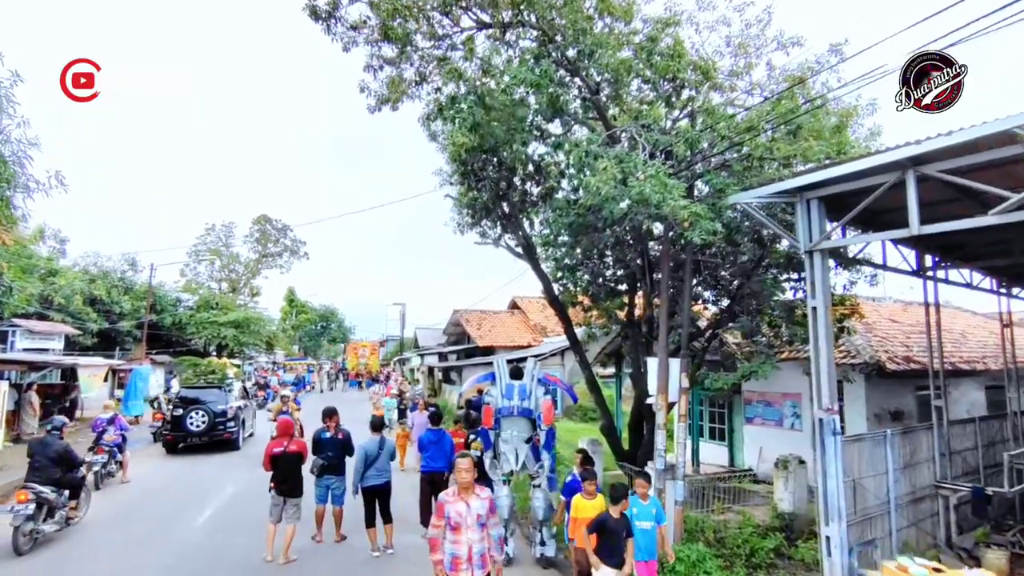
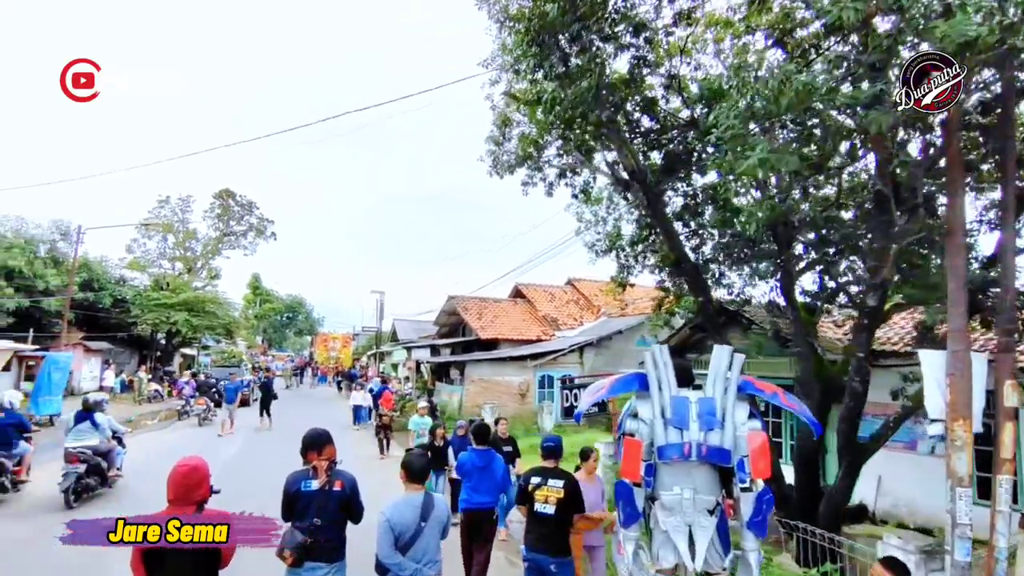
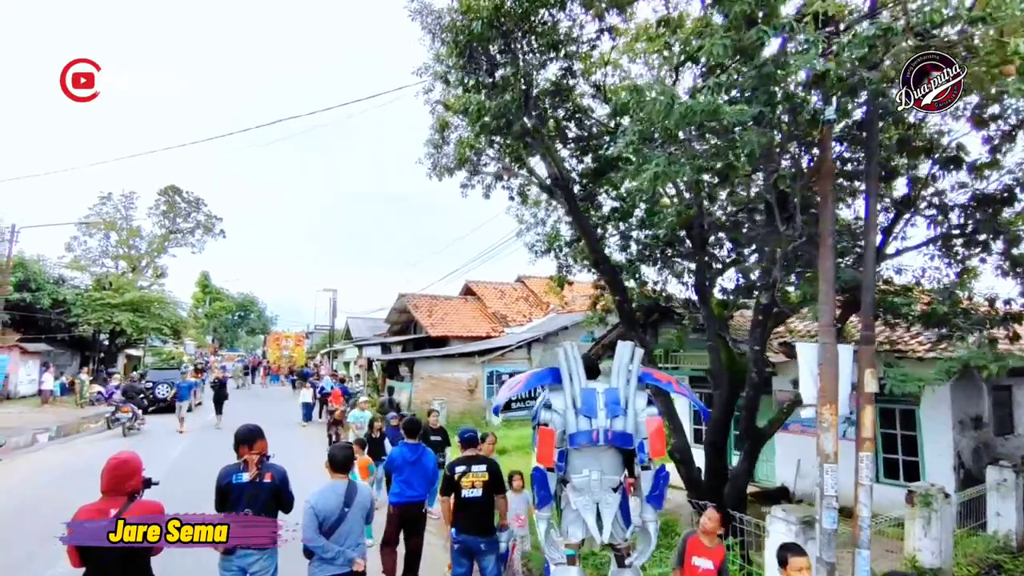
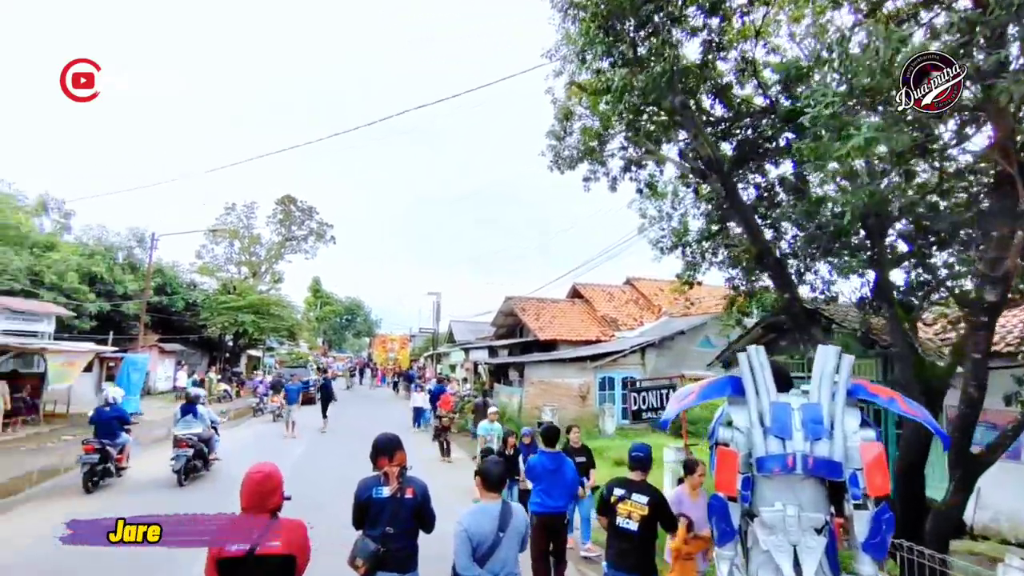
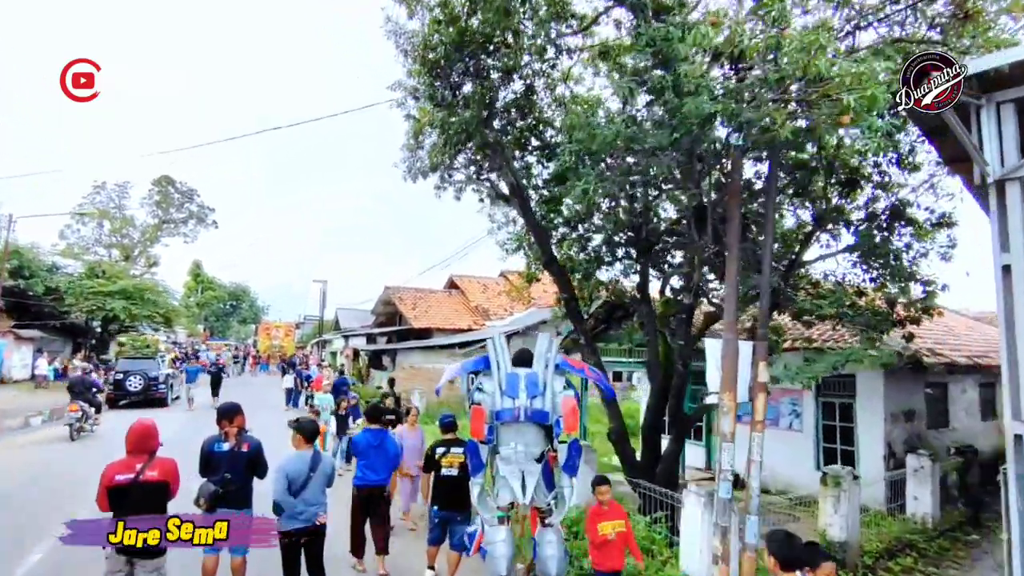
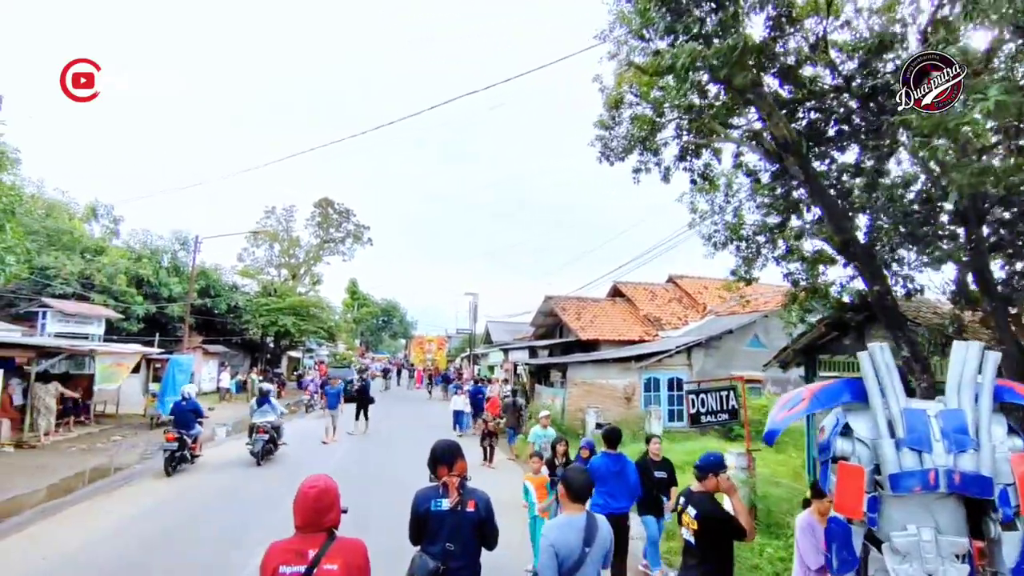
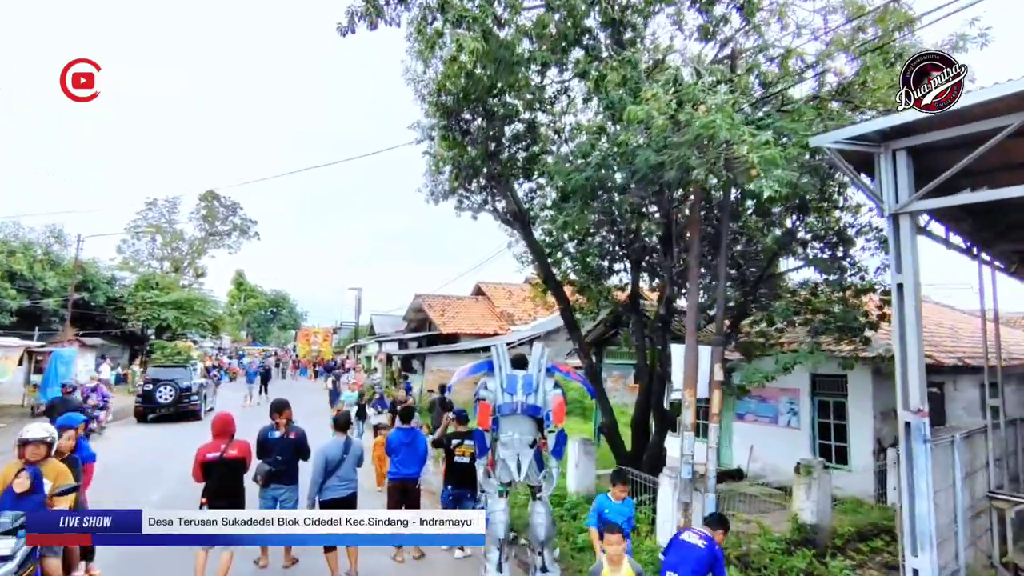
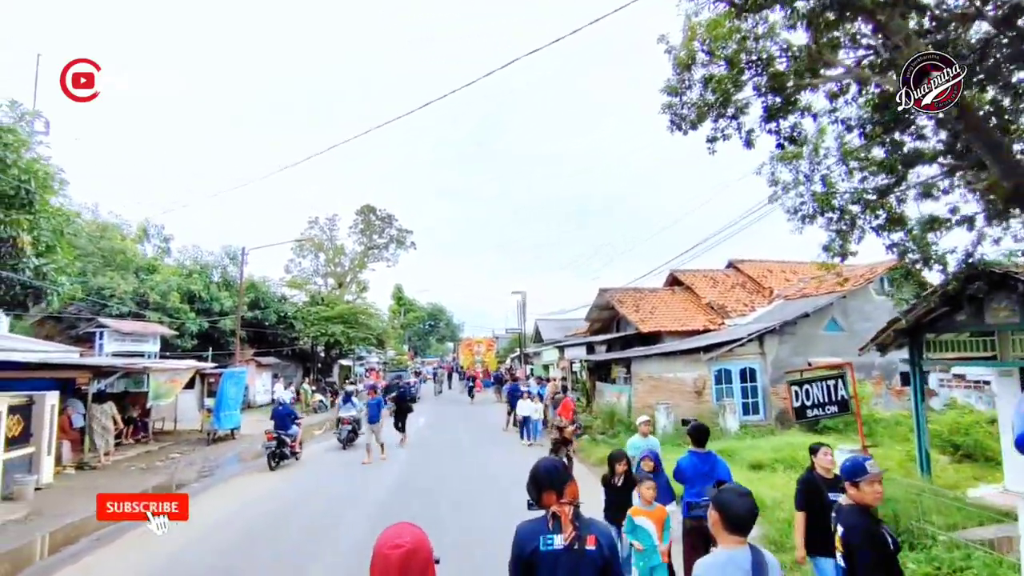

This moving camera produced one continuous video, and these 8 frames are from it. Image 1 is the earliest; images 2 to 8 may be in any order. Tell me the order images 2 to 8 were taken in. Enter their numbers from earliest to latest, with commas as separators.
7, 5, 3, 2, 4, 6, 8
